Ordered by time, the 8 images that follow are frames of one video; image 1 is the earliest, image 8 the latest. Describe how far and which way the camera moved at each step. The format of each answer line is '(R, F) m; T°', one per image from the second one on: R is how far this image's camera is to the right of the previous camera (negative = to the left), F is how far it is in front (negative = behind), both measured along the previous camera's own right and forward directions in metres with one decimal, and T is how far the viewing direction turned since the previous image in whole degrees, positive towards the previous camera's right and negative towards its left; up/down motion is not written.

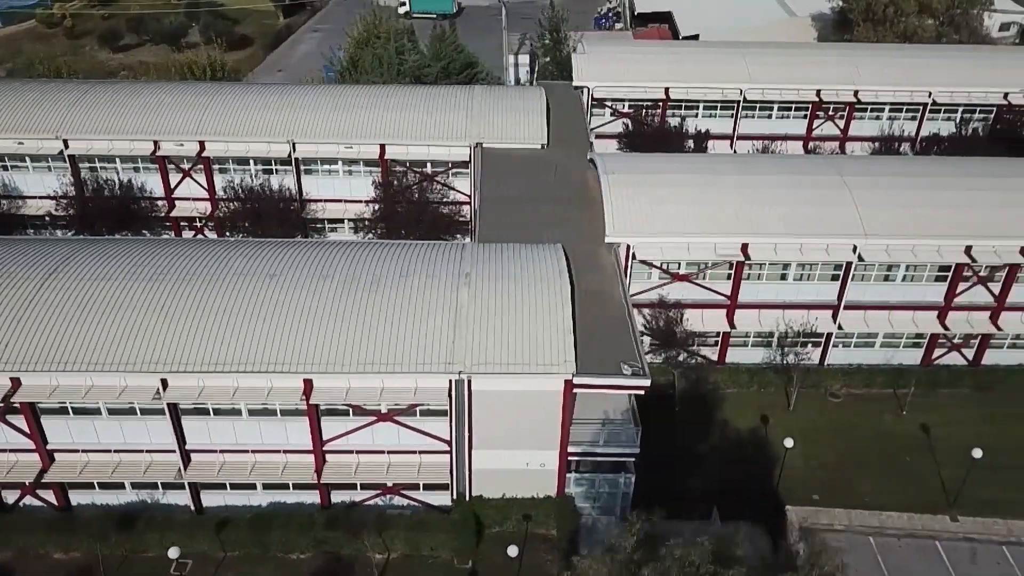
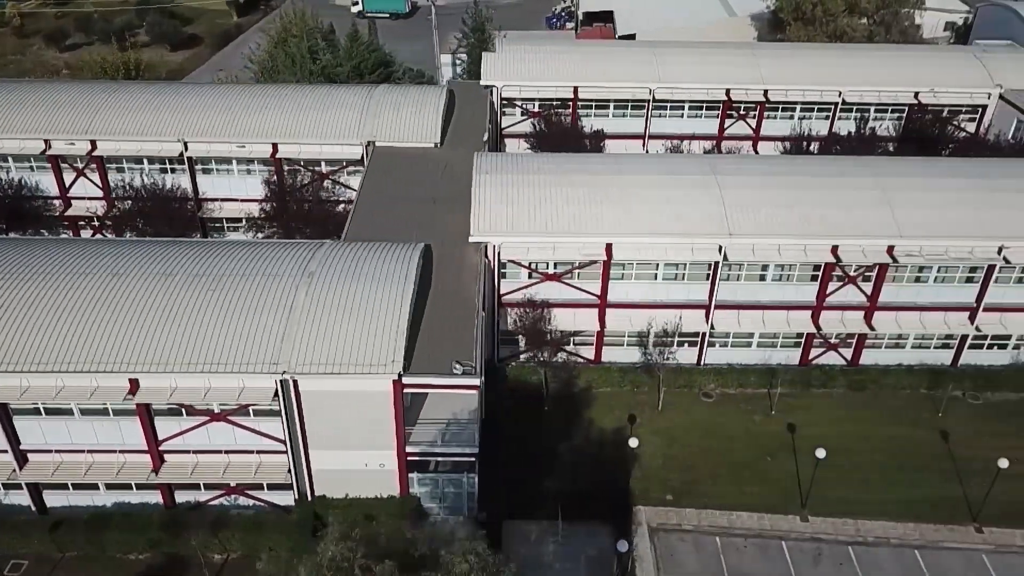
(+5.9, +0.1) m; 0°
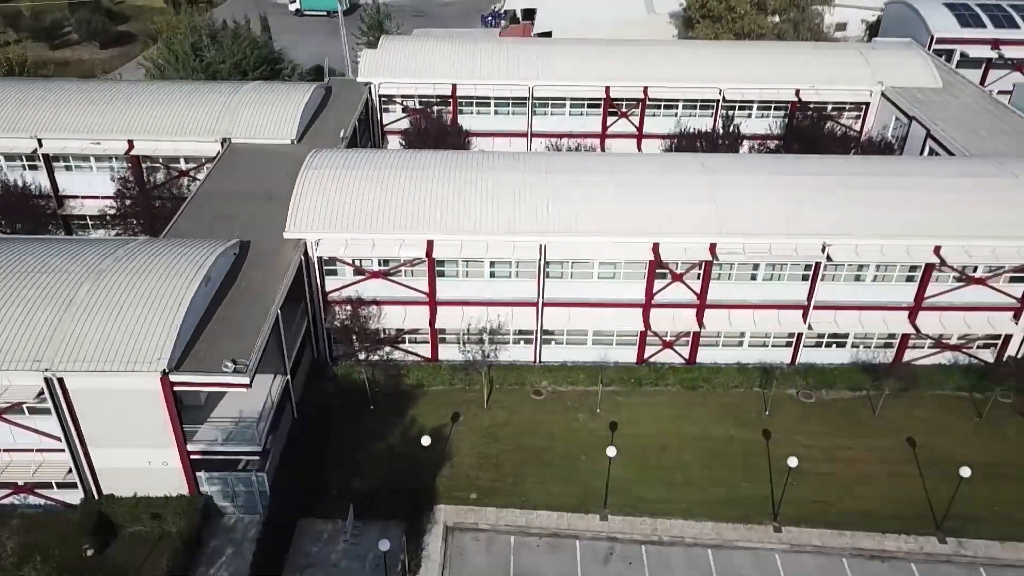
(+7.9, +0.2) m; 0°
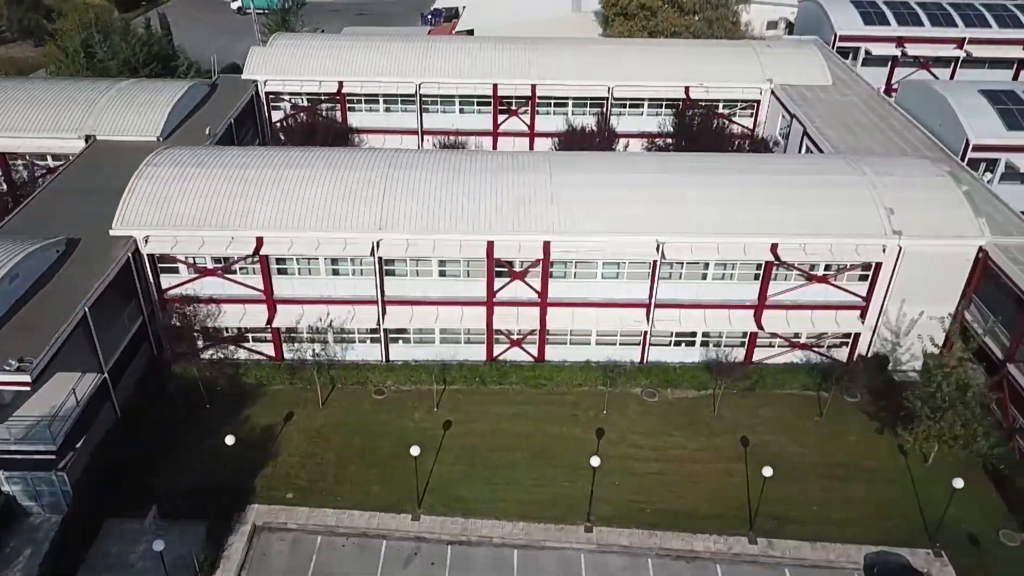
(+7.3, +0.3) m; 0°
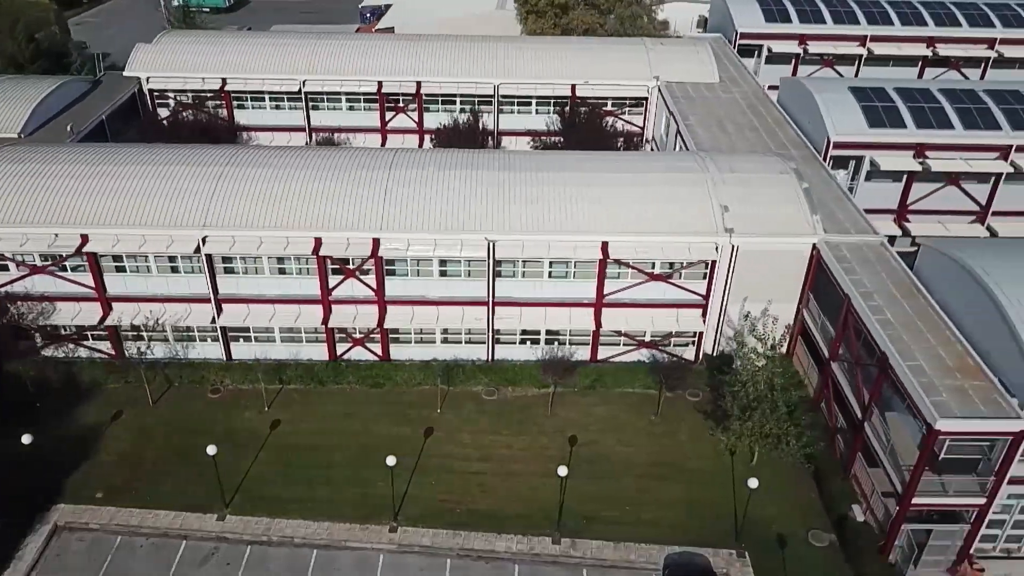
(+7.5, +0.3) m; 0°
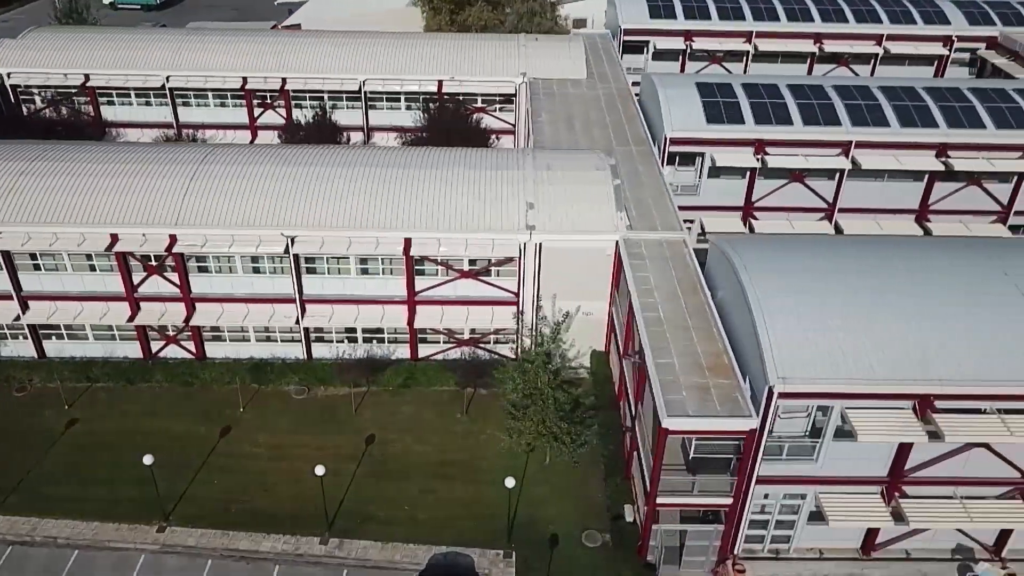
(+8.7, +0.4) m; 0°
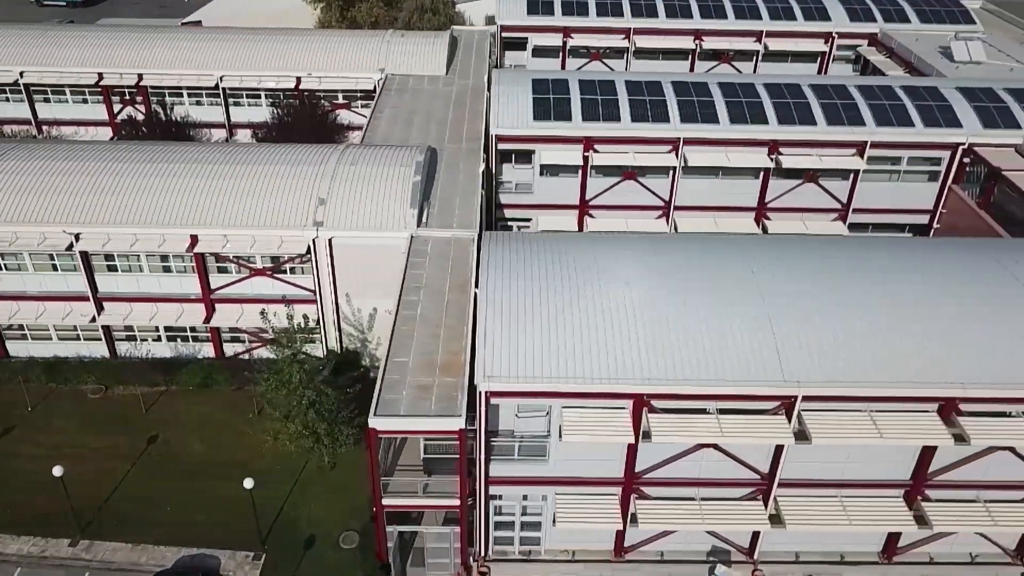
(+9.0, +0.4) m; 0°
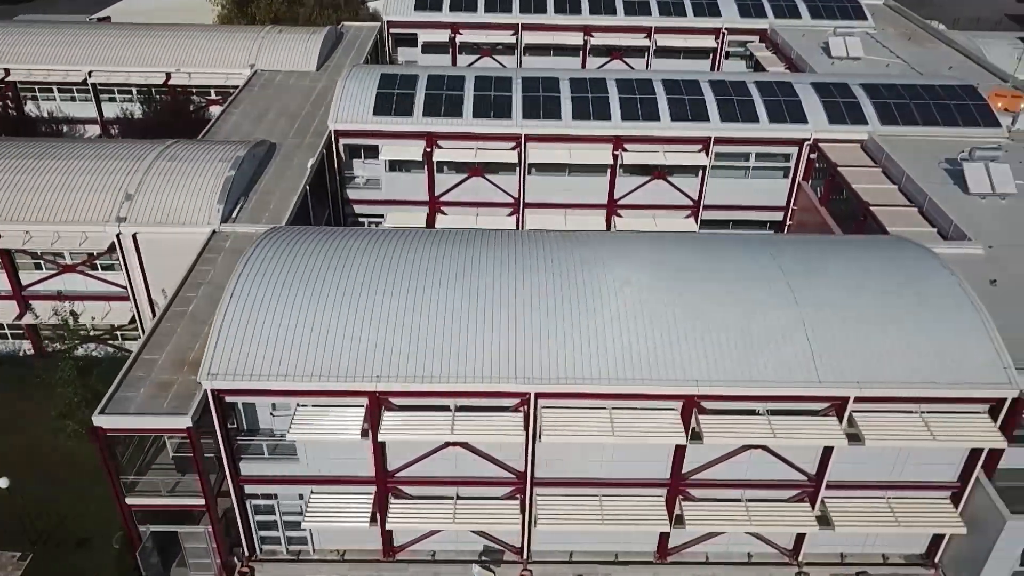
(+8.1, +0.3) m; 0°
